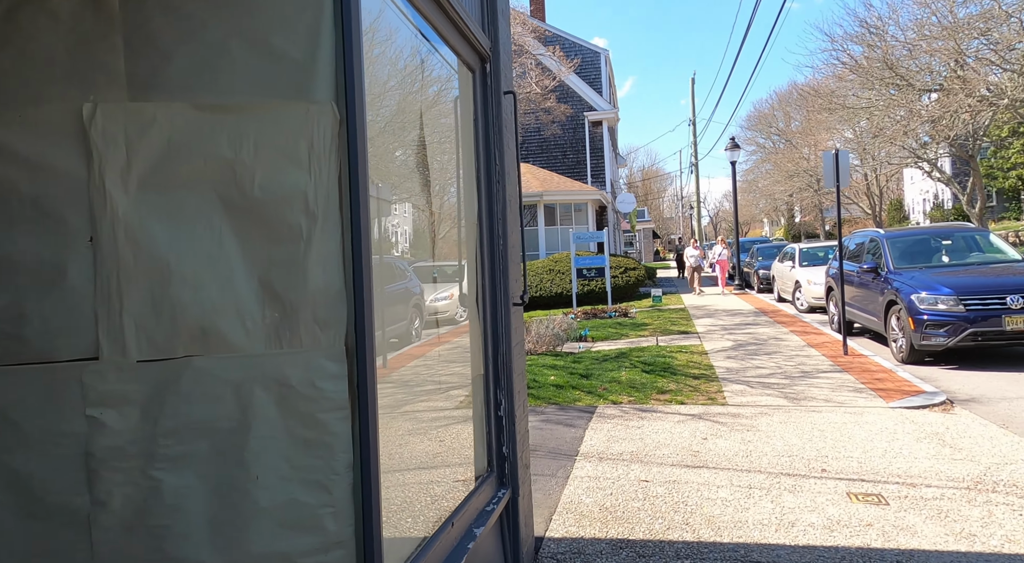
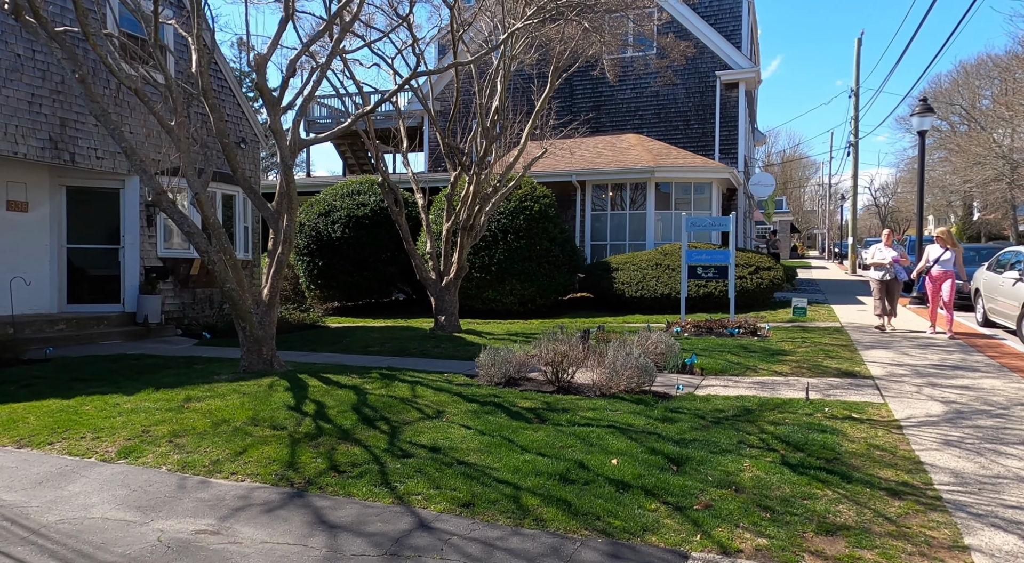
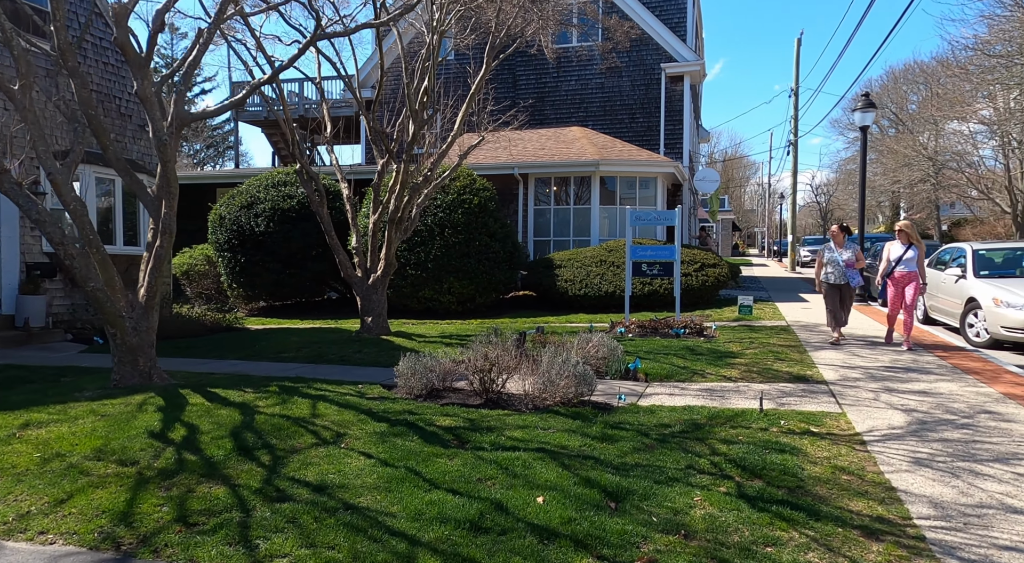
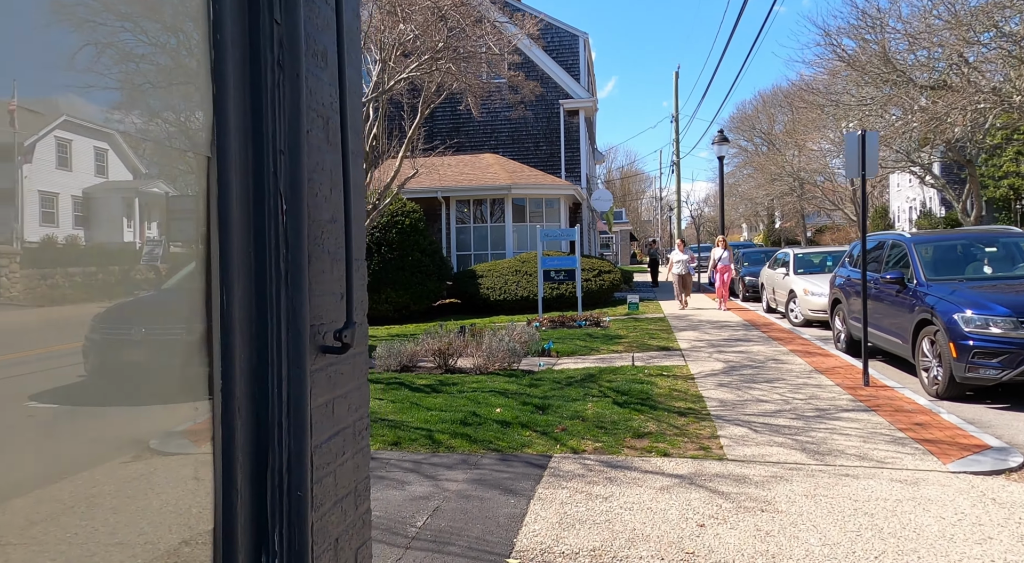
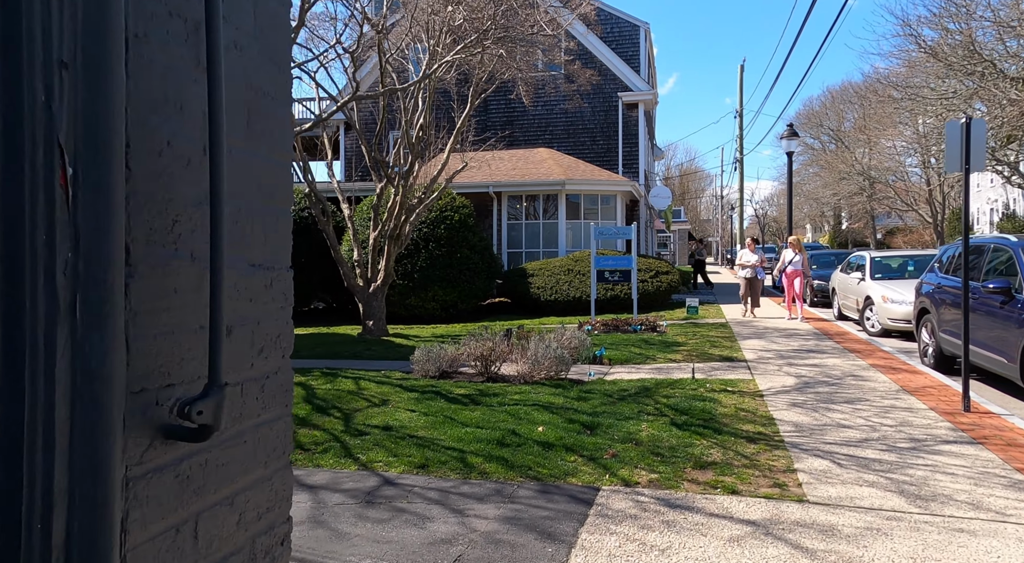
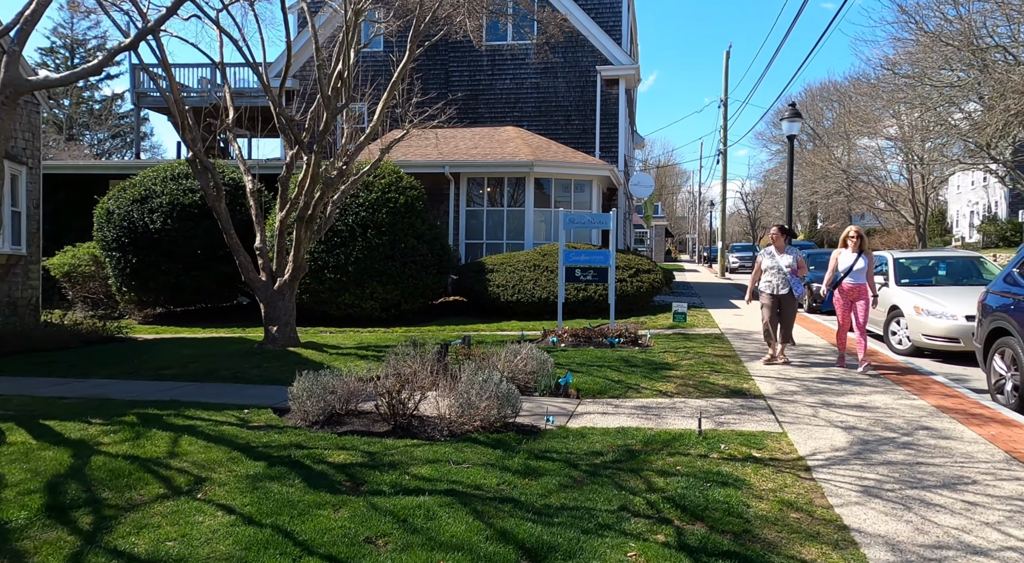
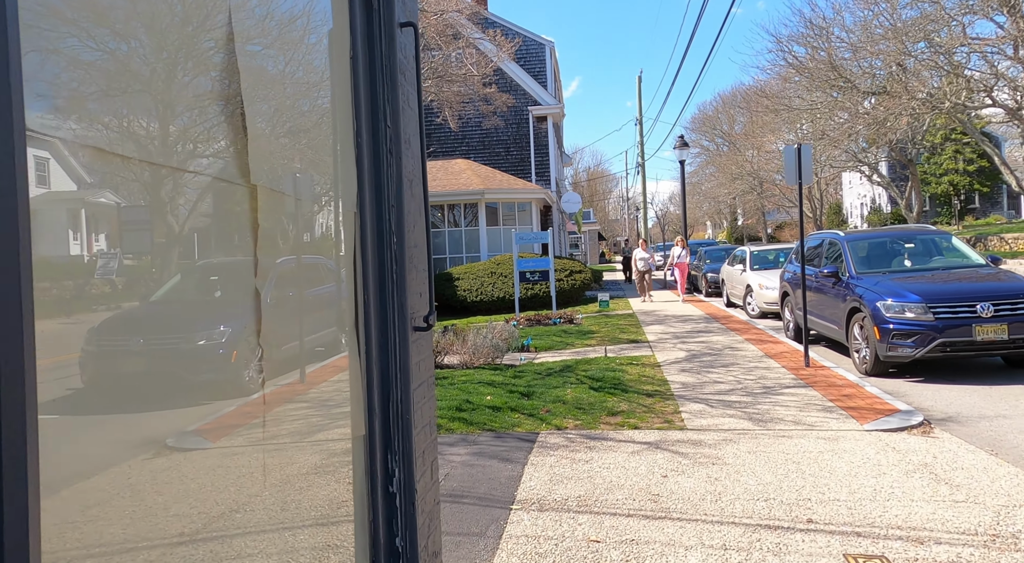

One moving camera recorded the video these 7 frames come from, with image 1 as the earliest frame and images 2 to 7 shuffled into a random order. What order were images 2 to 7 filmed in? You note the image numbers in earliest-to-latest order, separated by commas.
7, 4, 5, 2, 3, 6
